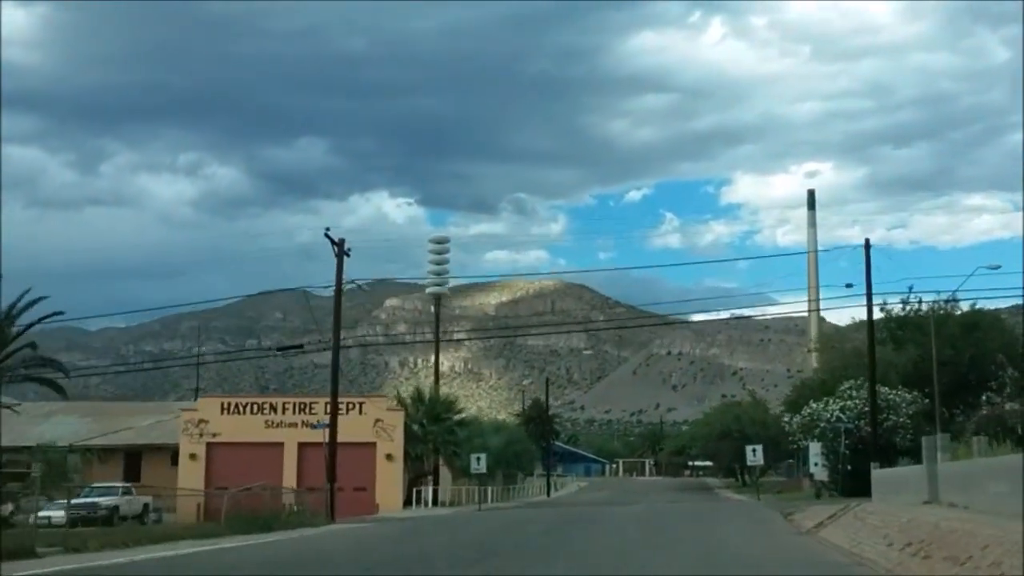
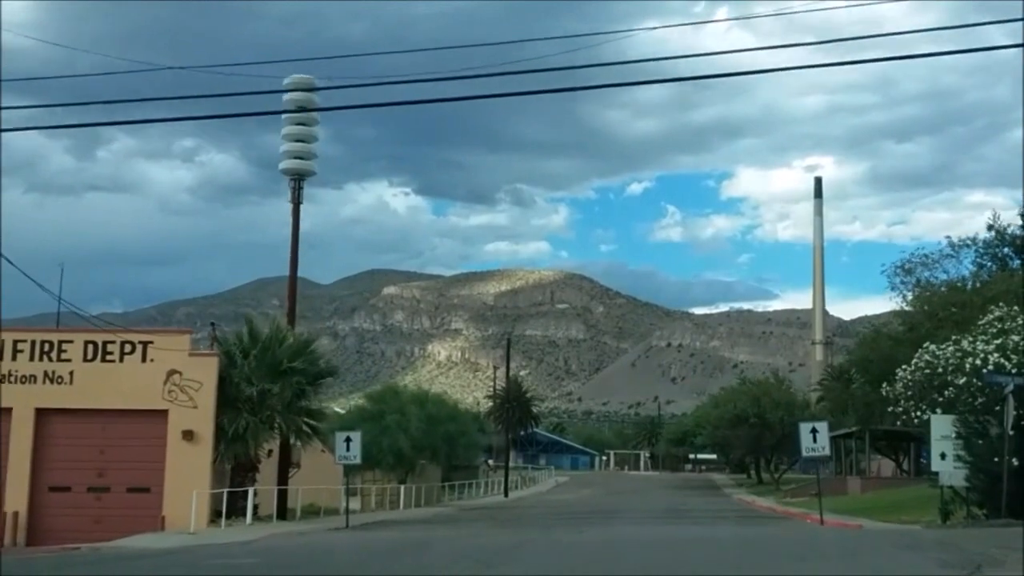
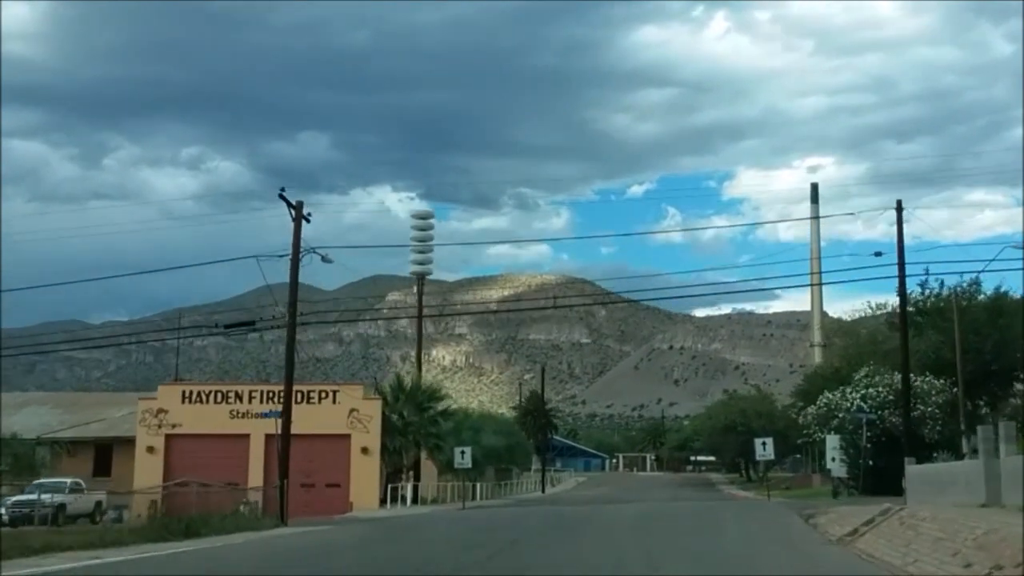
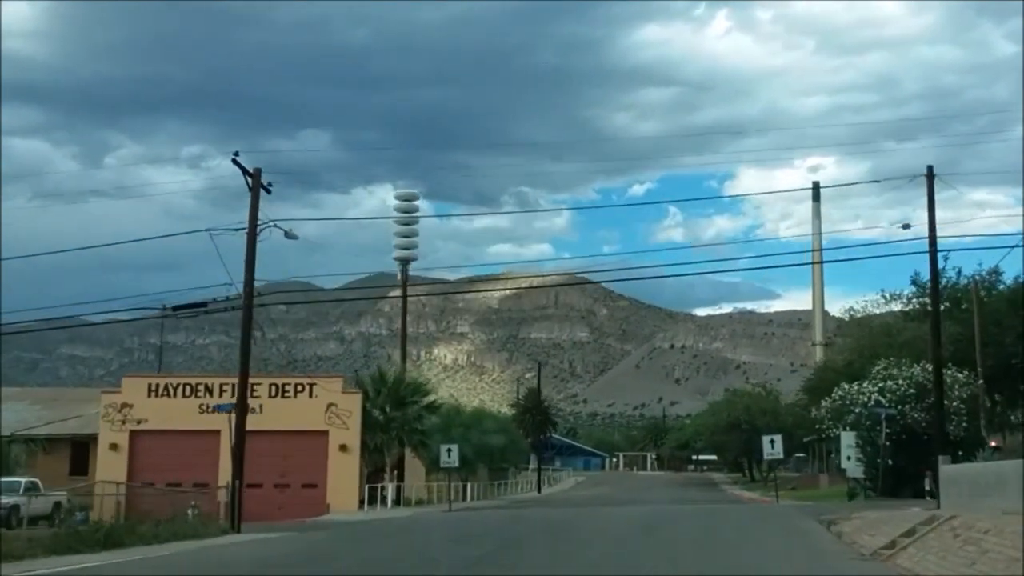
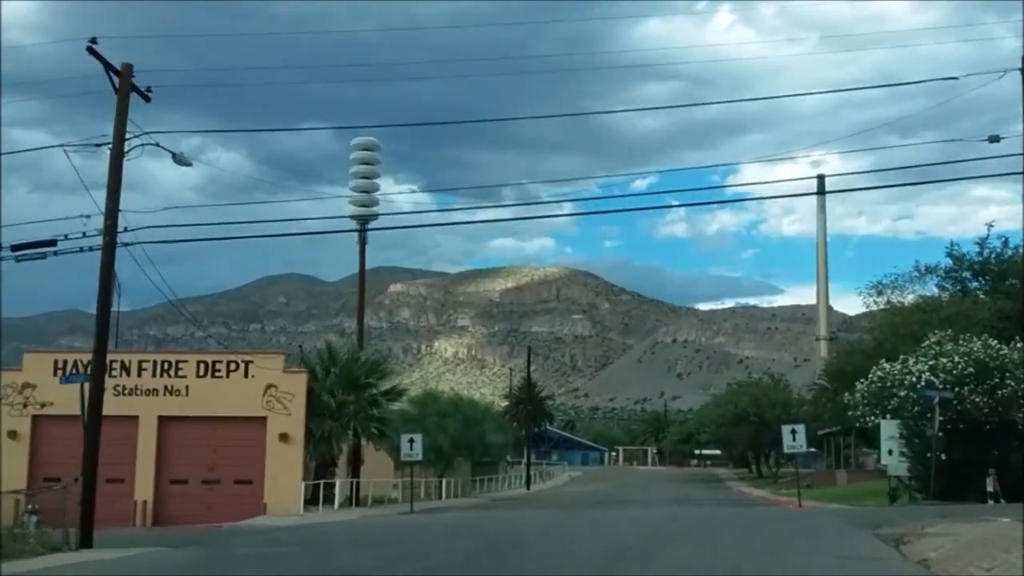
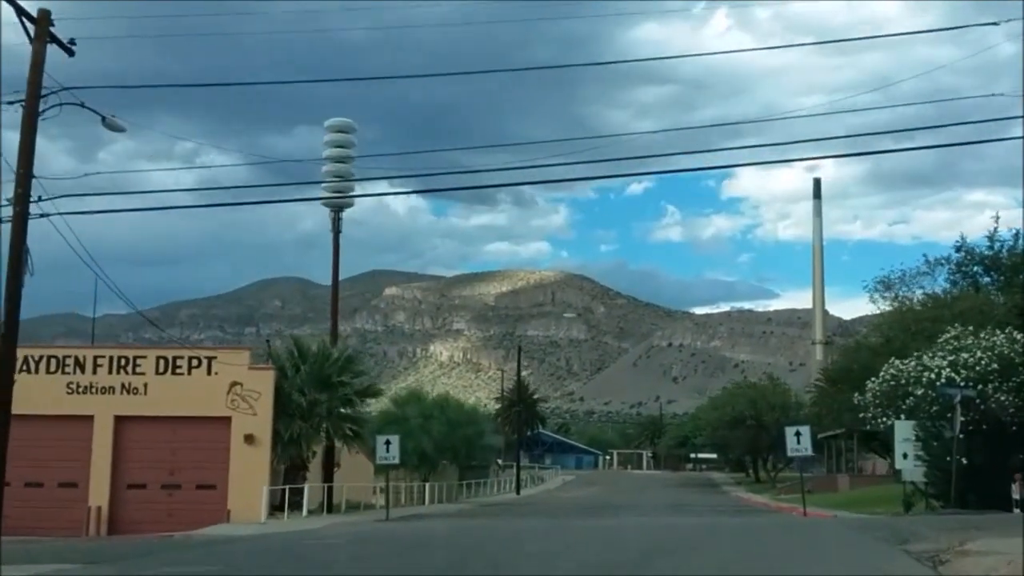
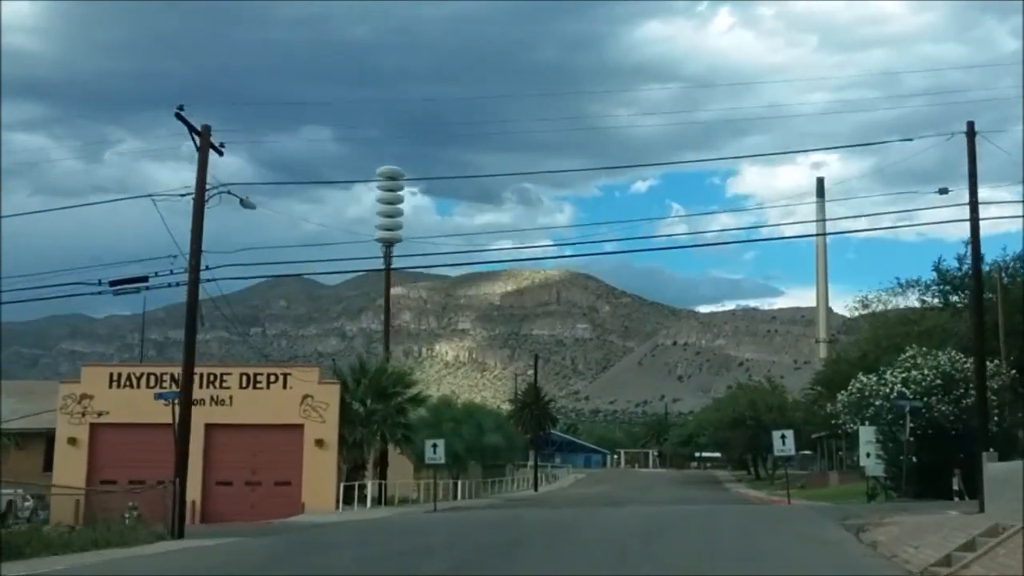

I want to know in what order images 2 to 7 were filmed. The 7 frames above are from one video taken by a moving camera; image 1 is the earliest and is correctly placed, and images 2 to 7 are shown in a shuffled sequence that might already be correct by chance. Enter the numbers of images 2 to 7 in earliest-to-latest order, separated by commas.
3, 4, 7, 5, 6, 2
